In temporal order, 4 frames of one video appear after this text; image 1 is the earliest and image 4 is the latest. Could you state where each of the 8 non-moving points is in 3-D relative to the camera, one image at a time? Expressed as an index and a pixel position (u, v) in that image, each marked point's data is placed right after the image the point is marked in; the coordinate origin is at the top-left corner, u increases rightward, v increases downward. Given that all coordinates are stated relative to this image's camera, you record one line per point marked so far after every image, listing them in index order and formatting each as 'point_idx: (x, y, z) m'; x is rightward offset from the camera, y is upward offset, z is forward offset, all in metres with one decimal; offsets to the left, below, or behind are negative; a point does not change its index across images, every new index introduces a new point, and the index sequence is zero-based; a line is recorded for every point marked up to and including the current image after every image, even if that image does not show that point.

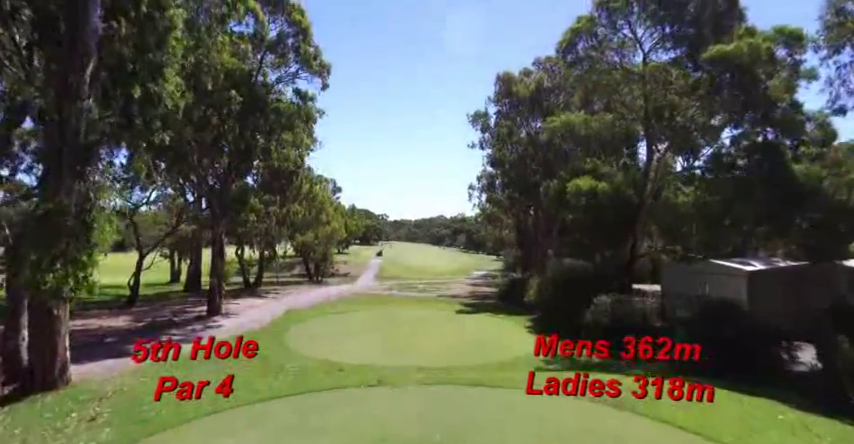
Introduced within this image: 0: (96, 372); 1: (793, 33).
0: (-6.1, -2.8, +8.5) m
1: (+9.8, +5.0, +12.2) m
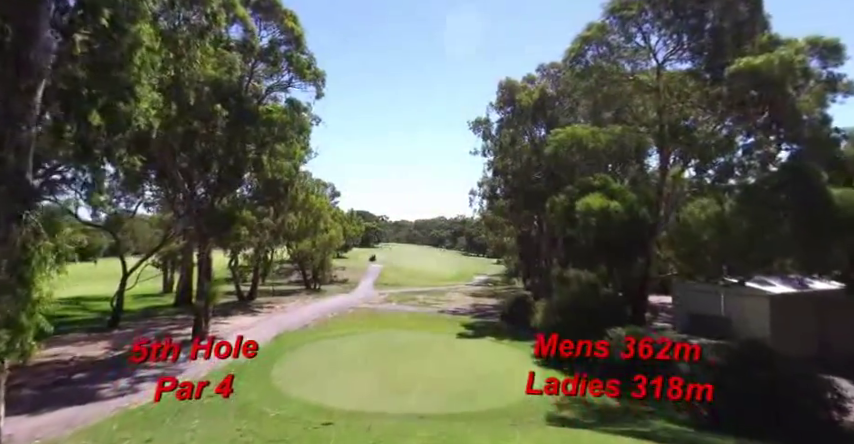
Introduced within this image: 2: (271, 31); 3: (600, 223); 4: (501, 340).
0: (-6.1, -3.4, +7.5) m
1: (+9.7, +4.3, +11.2) m
2: (-6.2, +7.5, +18.2) m
3: (+5.5, 0.0, +14.5) m
4: (+2.6, -4.2, +16.3) m
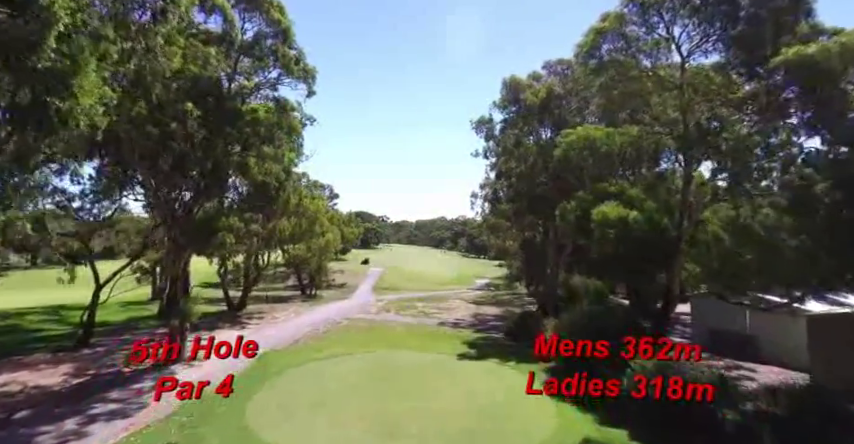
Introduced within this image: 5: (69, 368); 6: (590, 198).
0: (-6.2, -3.7, +6.0) m
1: (+9.7, +4.0, +9.7) m
2: (-6.2, +7.2, +16.7) m
3: (+5.4, -0.4, +13.0) m
4: (+2.6, -4.5, +14.8) m
5: (-10.3, -4.2, +13.2) m
6: (+5.3, +0.8, +15.2) m
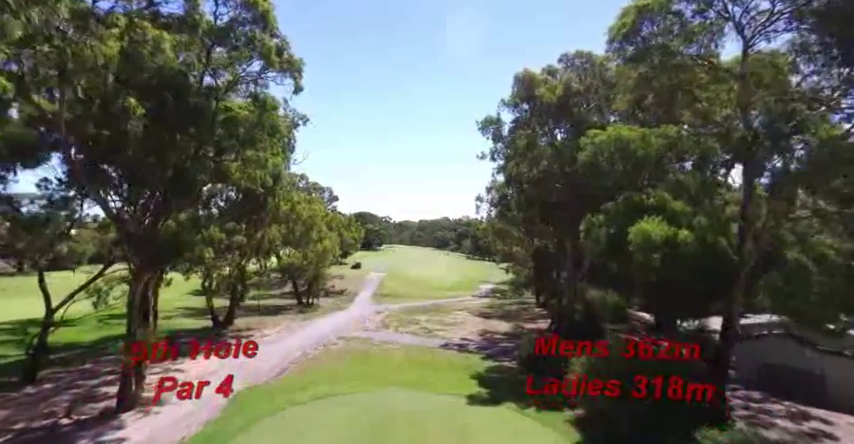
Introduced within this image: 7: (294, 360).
0: (-6.2, -4.2, +3.7) m
1: (+9.7, +3.5, +7.3) m
2: (-6.1, +6.7, +14.4) m
3: (+5.5, -0.9, +10.6) m
4: (+2.6, -5.0, +12.4) m
5: (-10.2, -4.7, +10.9) m
6: (+5.4, +0.3, +12.8) m
7: (-5.3, -5.6, +18.6) m
